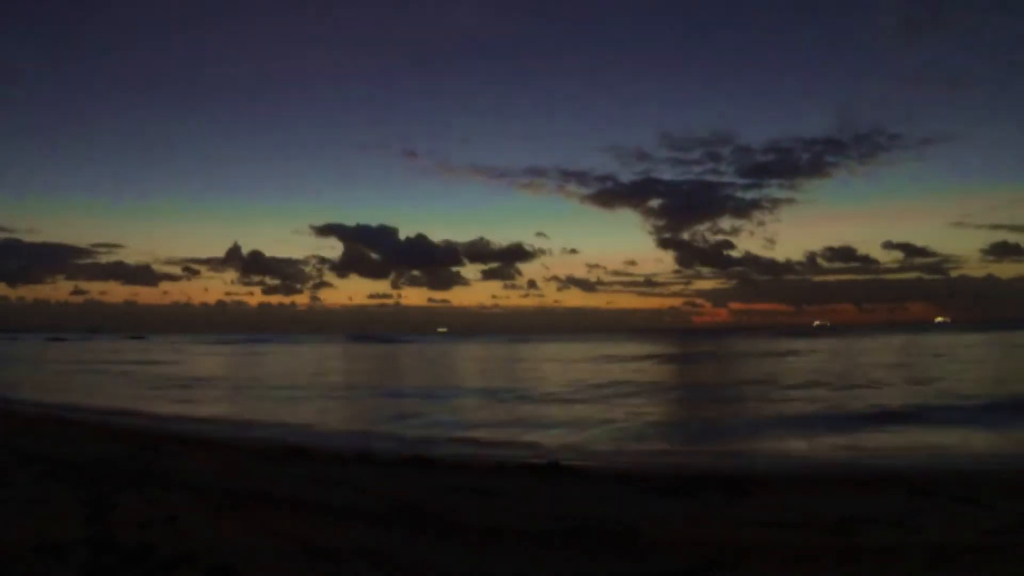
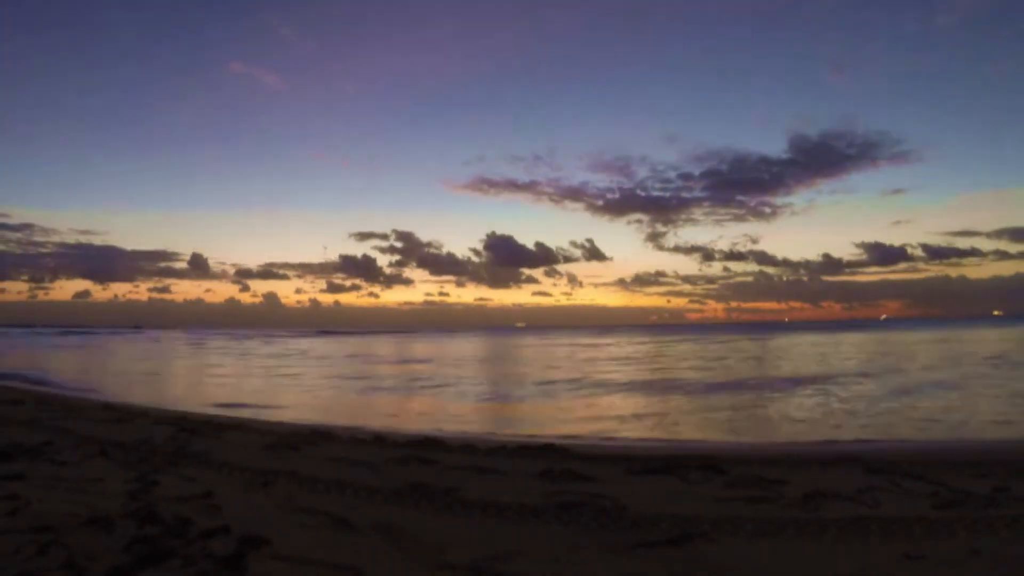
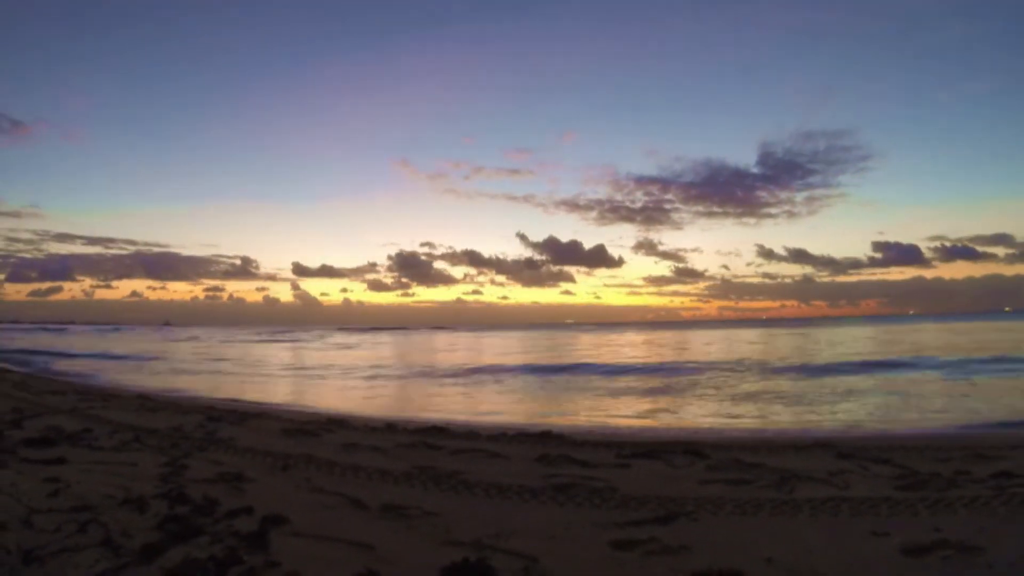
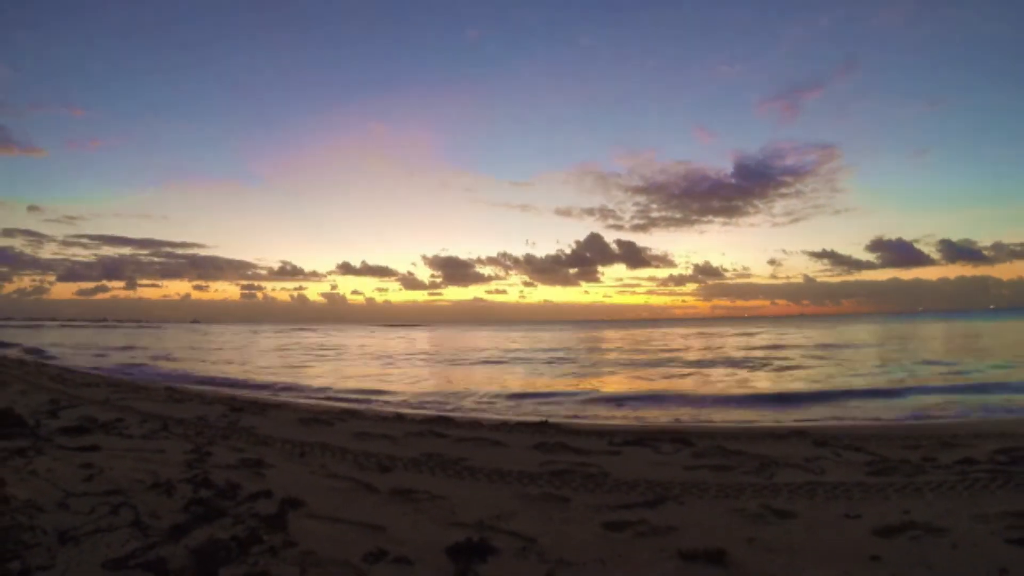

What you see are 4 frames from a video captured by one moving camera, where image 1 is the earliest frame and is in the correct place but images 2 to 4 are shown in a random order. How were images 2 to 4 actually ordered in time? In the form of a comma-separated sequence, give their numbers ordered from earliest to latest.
2, 3, 4
